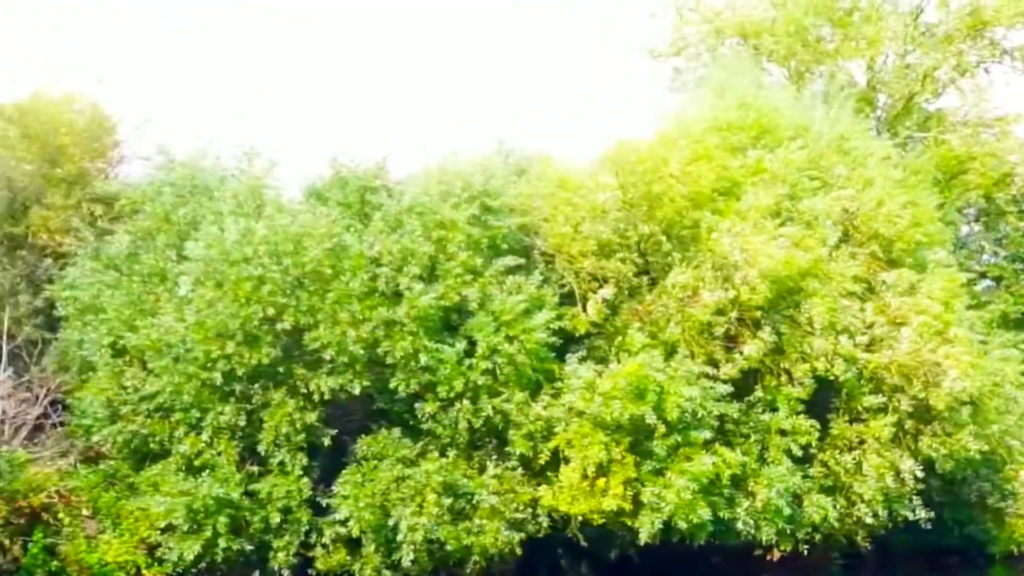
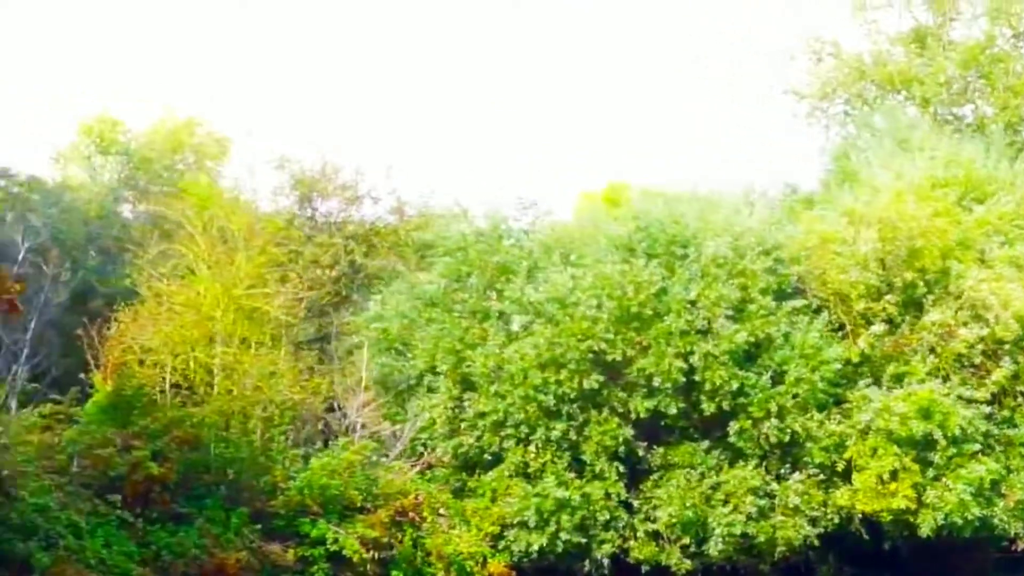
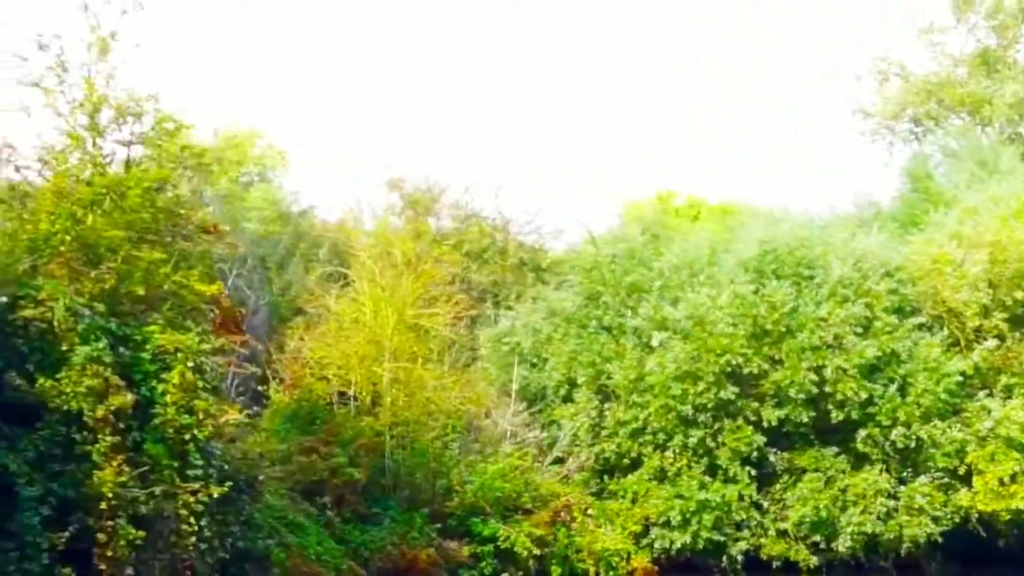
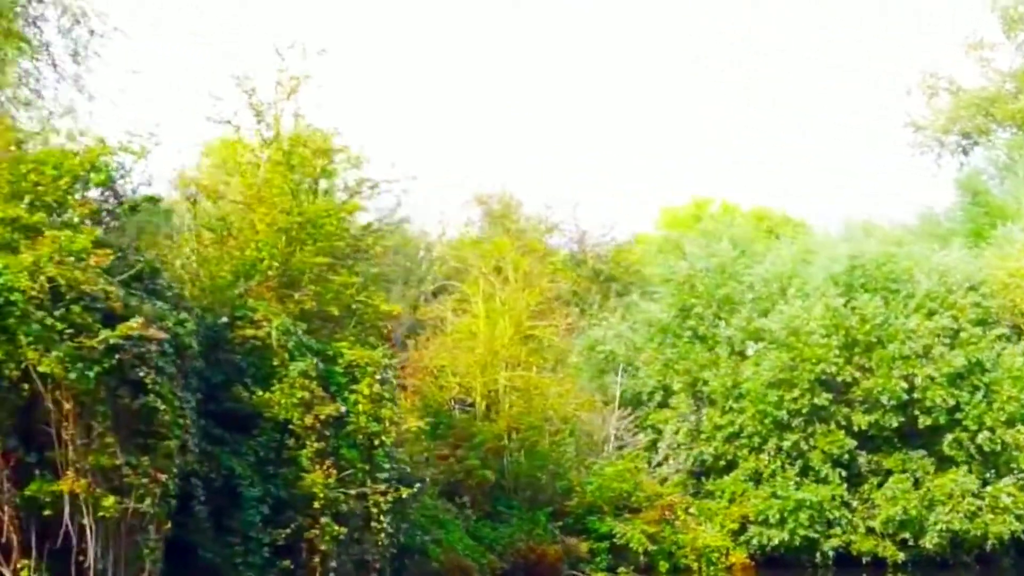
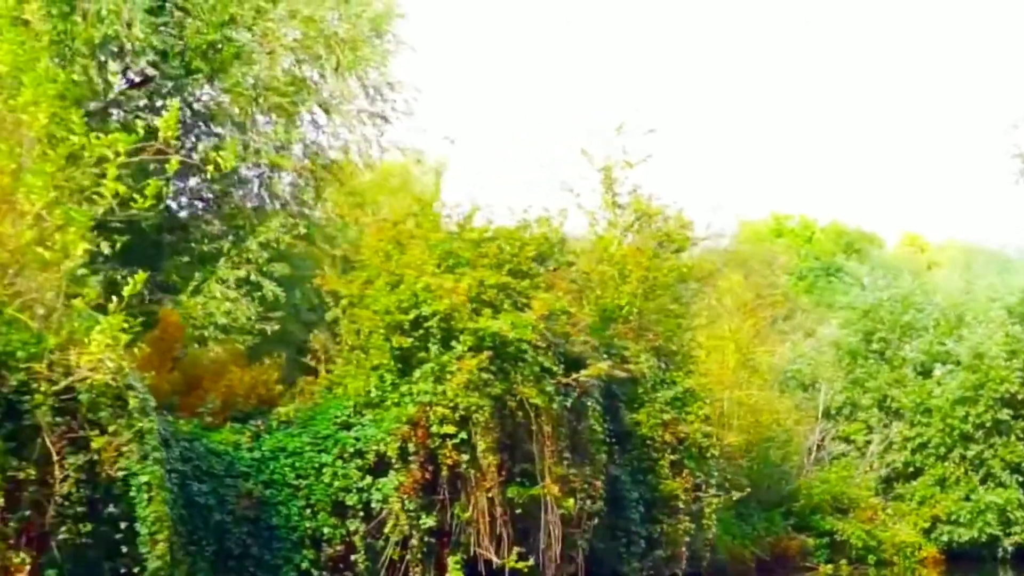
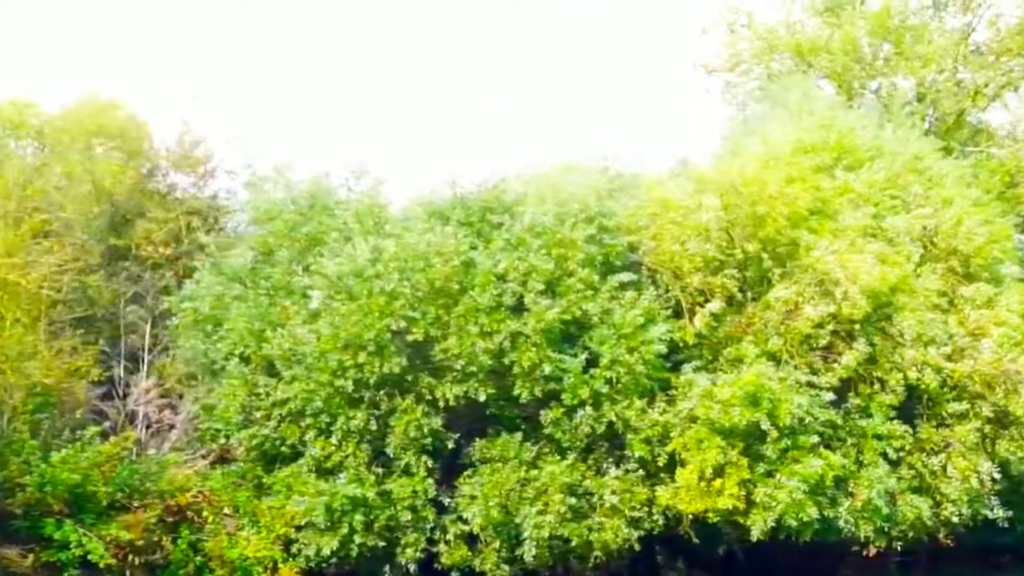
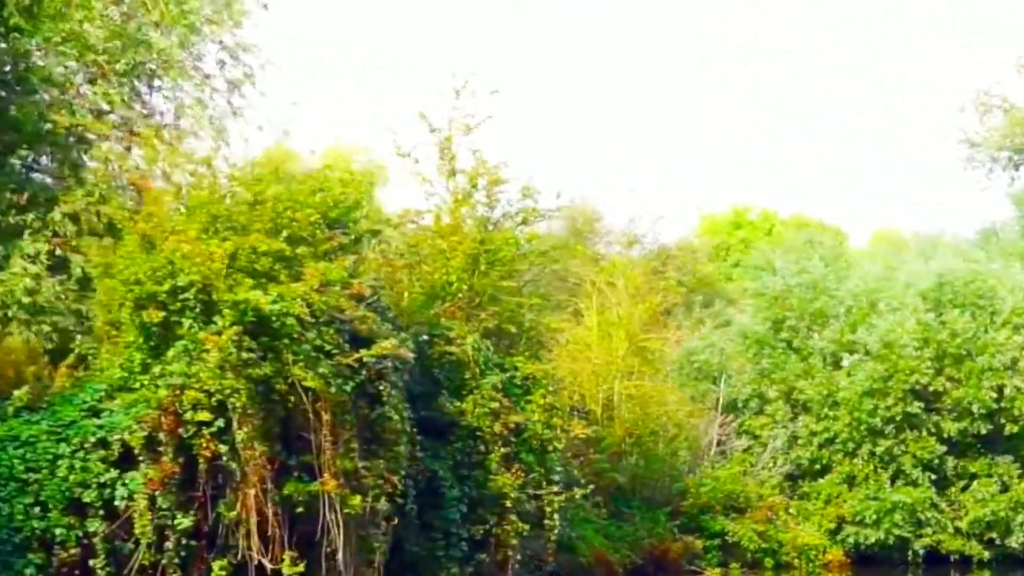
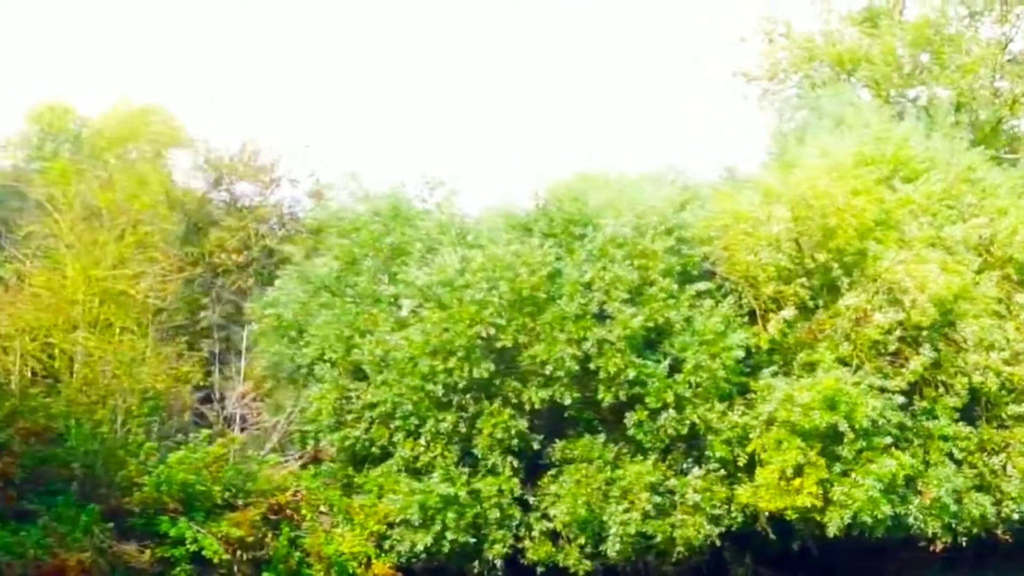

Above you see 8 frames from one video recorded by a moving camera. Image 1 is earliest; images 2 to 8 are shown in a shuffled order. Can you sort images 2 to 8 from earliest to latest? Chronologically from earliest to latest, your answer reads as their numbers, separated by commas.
6, 8, 2, 3, 4, 7, 5
